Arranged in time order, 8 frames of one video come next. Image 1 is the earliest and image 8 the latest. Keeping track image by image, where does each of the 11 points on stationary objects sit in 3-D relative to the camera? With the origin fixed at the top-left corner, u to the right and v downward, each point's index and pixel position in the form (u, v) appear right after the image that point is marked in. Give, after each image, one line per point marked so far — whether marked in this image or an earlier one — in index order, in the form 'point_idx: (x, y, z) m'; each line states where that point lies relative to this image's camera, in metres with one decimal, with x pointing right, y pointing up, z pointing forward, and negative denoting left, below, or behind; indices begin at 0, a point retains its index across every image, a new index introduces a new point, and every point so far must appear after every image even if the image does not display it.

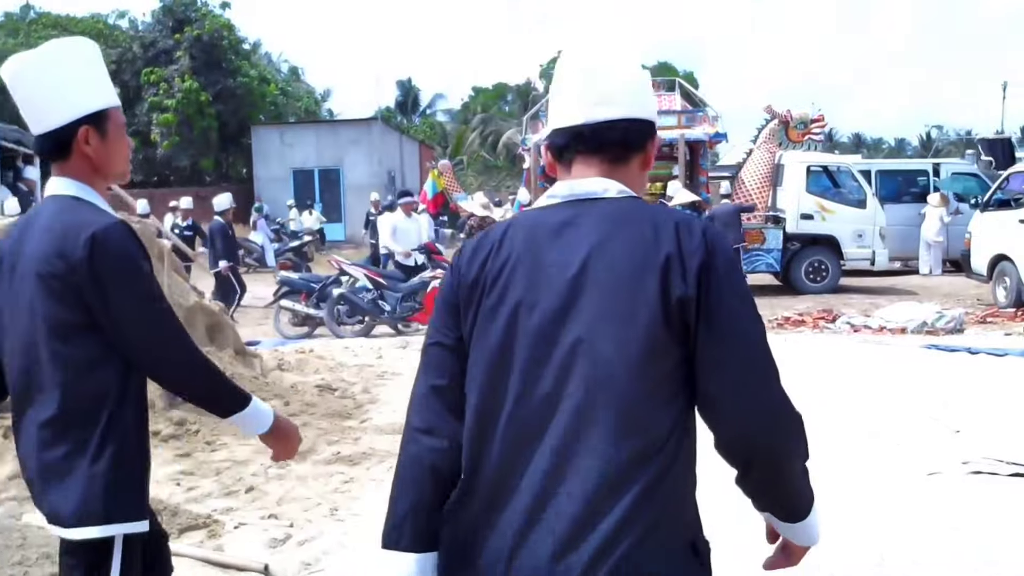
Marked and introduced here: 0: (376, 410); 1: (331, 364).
0: (-1.1, -1.0, +7.1) m
1: (-1.8, -0.8, +9.1) m
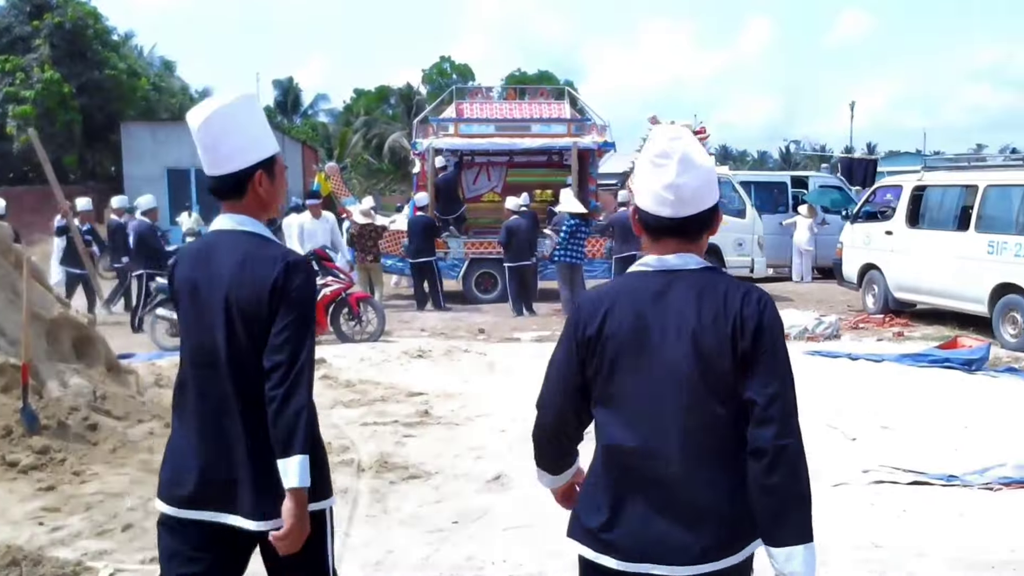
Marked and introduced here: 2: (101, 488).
0: (-1.8, -1.0, +6.6) m
1: (-2.8, -0.8, +8.5) m
2: (-2.4, -1.2, +5.2) m
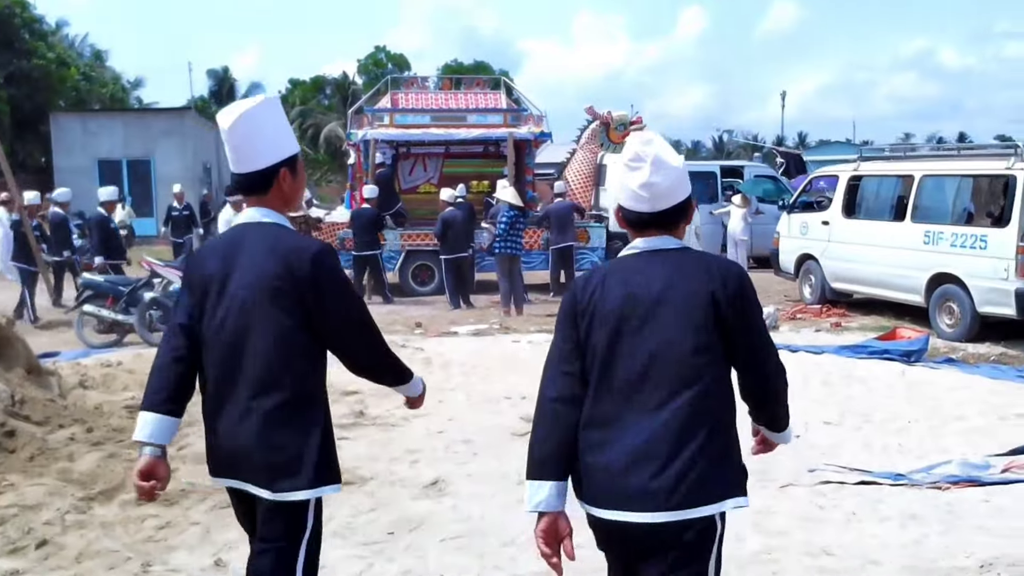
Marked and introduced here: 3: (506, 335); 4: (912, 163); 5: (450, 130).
0: (-2.3, -1.0, +6.3) m
1: (-3.4, -0.8, +8.1) m
2: (-2.8, -1.2, +4.9) m
3: (-0.1, -0.6, +11.2) m
4: (+5.1, +1.6, +11.2) m
5: (-1.1, +2.8, +15.8) m
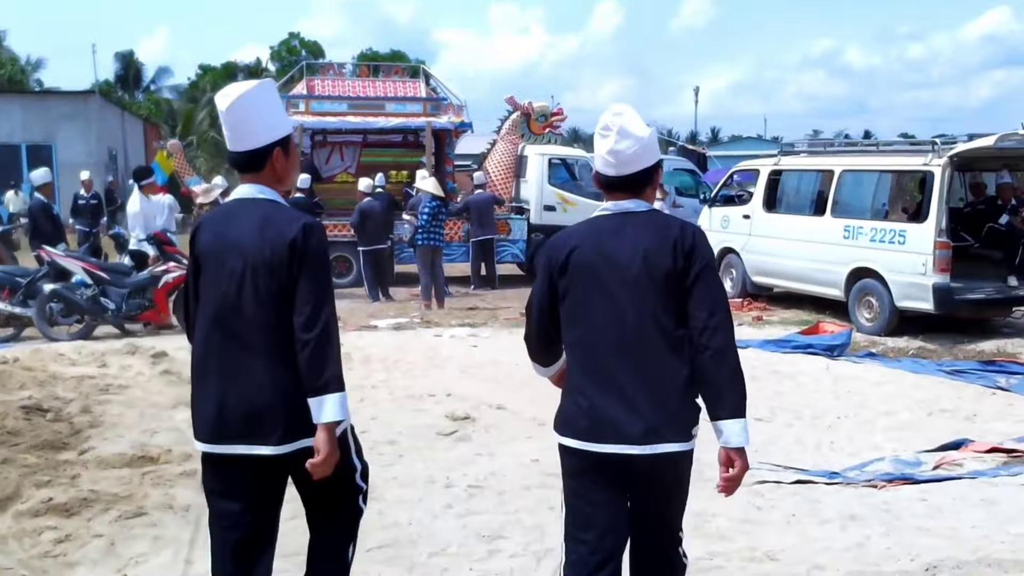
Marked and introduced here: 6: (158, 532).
0: (-2.8, -1.0, +5.9) m
1: (-4.1, -0.8, +7.6) m
2: (-3.1, -1.1, +4.5) m
3: (-1.1, -0.5, +11.0) m
4: (+4.1, +1.7, +11.5) m
5: (-2.5, +3.0, +15.5) m
6: (-1.7, -1.2, +4.3) m
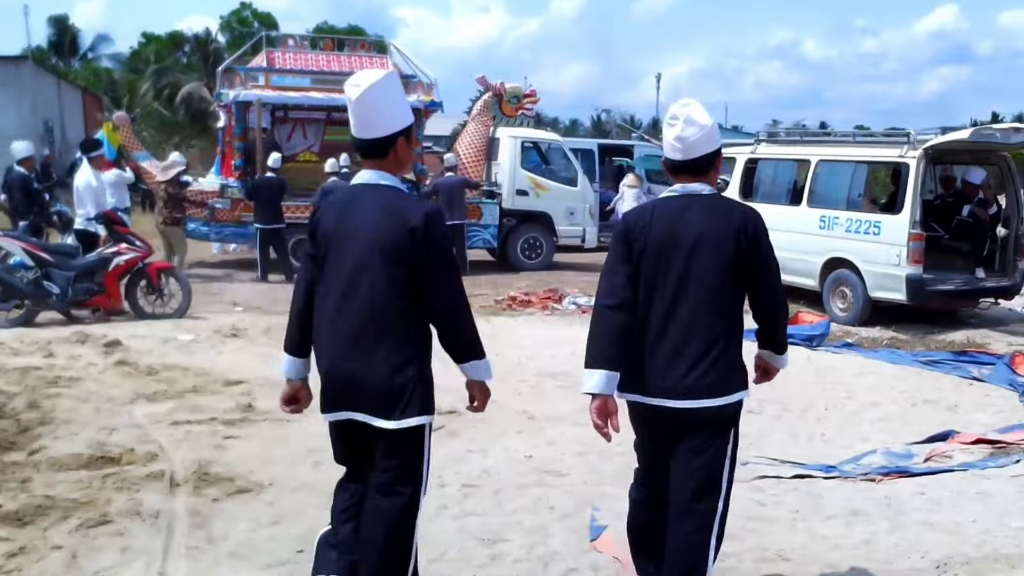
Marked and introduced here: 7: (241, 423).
0: (-2.8, -0.9, +5.5) m
1: (-4.2, -0.6, +7.1) m
2: (-3.1, -1.1, +4.0) m
3: (-1.4, -0.4, +10.6) m
4: (+3.8, +1.8, +11.3) m
5: (-3.0, +3.2, +15.0) m
6: (-1.7, -1.1, +3.9) m
7: (-1.8, -0.9, +5.8) m
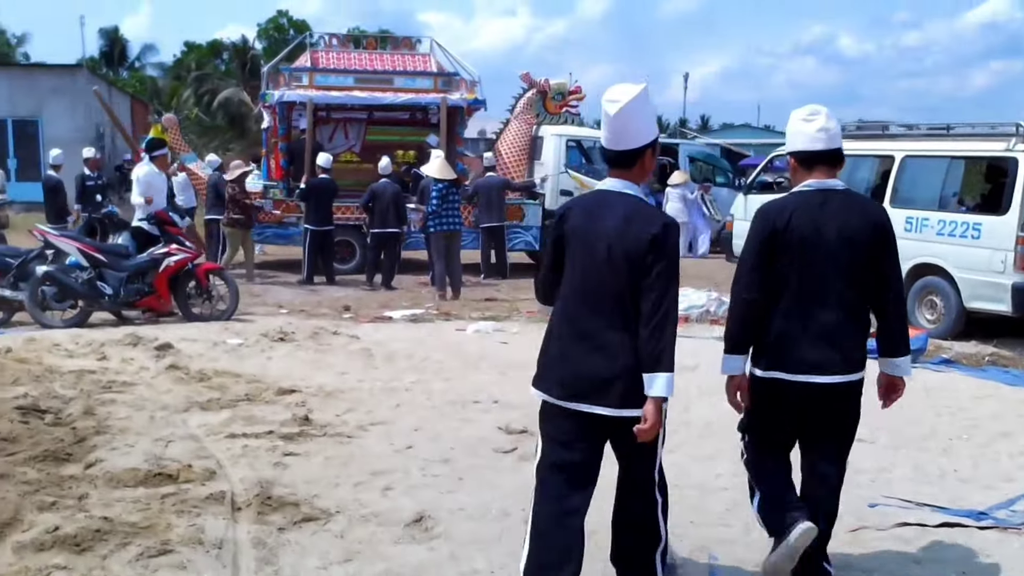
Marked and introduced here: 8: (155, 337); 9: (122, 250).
0: (-2.4, -0.9, +5.2) m
1: (-3.7, -0.6, +6.9) m
2: (-2.7, -1.1, +3.7) m
3: (-0.8, -0.4, +10.3) m
4: (+4.5, +1.7, +10.9) m
5: (-2.2, +3.2, +14.7) m
6: (-1.3, -1.2, +3.6) m
7: (-1.3, -0.9, +5.5) m
8: (-3.4, -0.5, +8.4) m
9: (-4.2, +0.4, +9.4) m
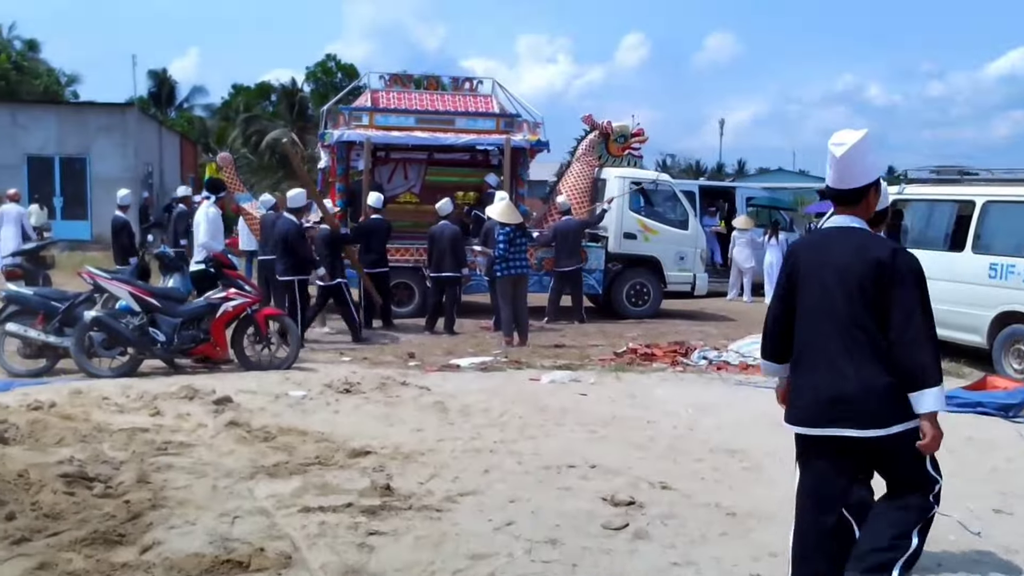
0: (-1.8, -1.2, +4.6) m
1: (-3.0, -1.0, +6.3) m
2: (-2.2, -1.3, +3.1) m
3: (+0.1, -0.9, +9.6) m
4: (+5.3, +1.2, +10.0) m
5: (-1.2, +2.5, +14.2) m
6: (-0.8, -1.4, +2.9) m
7: (-0.7, -1.2, +4.8) m
8: (-2.7, -0.9, +7.8) m
9: (-3.4, -0.1, +8.9) m
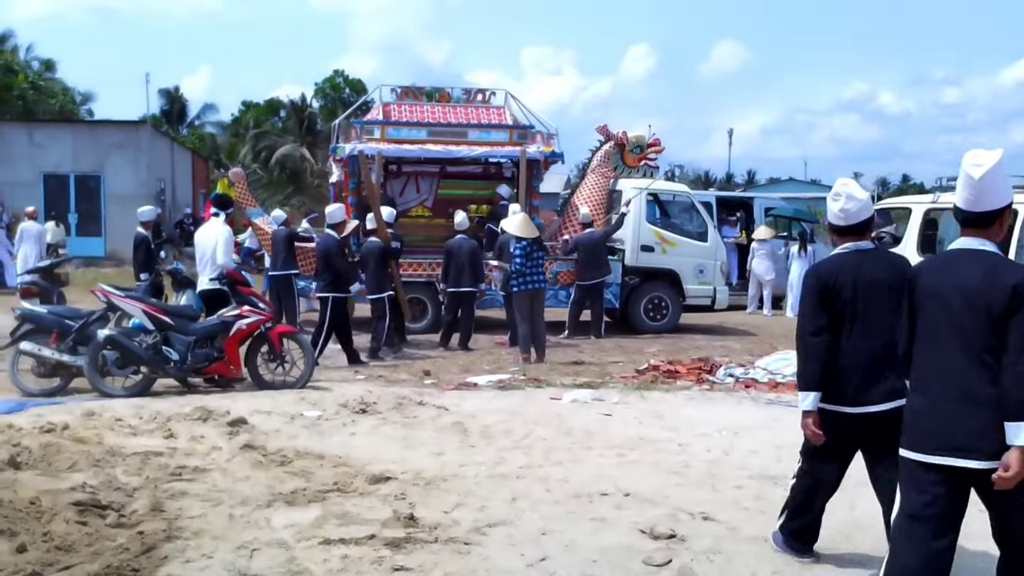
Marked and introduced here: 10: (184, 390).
0: (-1.6, -1.3, +4.4) m
1: (-2.9, -1.1, +6.1) m
2: (-2.1, -1.4, +2.9) m
3: (+0.3, -1.1, +9.4) m
4: (+5.5, +1.0, +9.8) m
5: (-1.0, +2.3, +14.1) m
6: (-0.7, -1.5, +2.7) m
7: (-0.5, -1.3, +4.6) m
8: (-2.5, -1.0, +7.6) m
9: (-3.2, -0.2, +8.7) m
10: (-3.4, -1.0, +9.1) m
